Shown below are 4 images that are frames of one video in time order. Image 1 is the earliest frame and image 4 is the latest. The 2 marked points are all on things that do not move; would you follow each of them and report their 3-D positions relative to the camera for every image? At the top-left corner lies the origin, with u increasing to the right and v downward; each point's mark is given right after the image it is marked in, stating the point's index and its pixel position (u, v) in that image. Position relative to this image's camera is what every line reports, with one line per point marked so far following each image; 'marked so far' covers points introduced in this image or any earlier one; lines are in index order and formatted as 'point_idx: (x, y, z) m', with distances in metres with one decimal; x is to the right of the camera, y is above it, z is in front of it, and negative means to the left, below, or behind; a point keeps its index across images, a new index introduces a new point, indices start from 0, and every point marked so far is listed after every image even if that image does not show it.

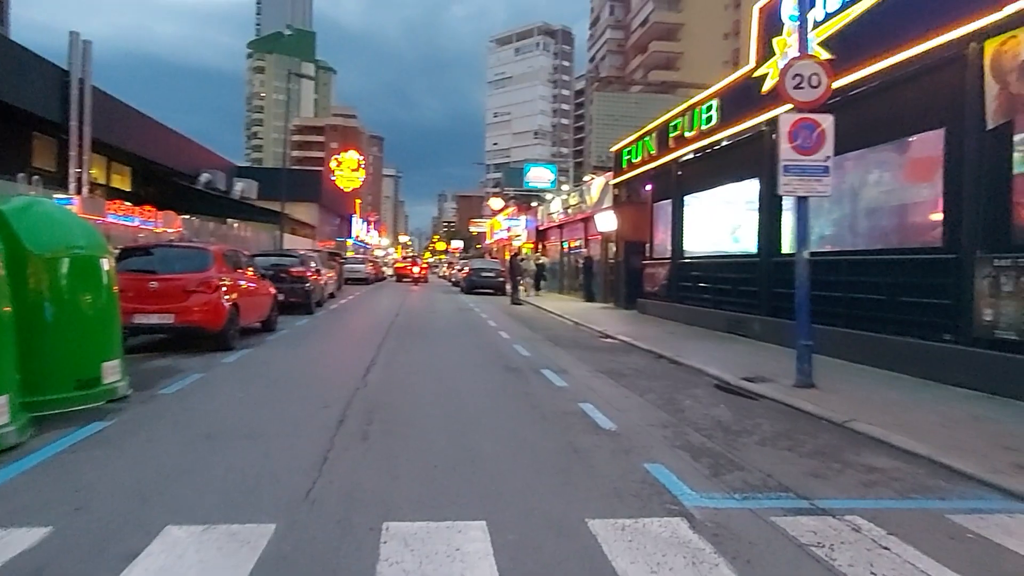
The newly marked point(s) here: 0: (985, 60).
0: (+6.3, +3.0, +9.2) m
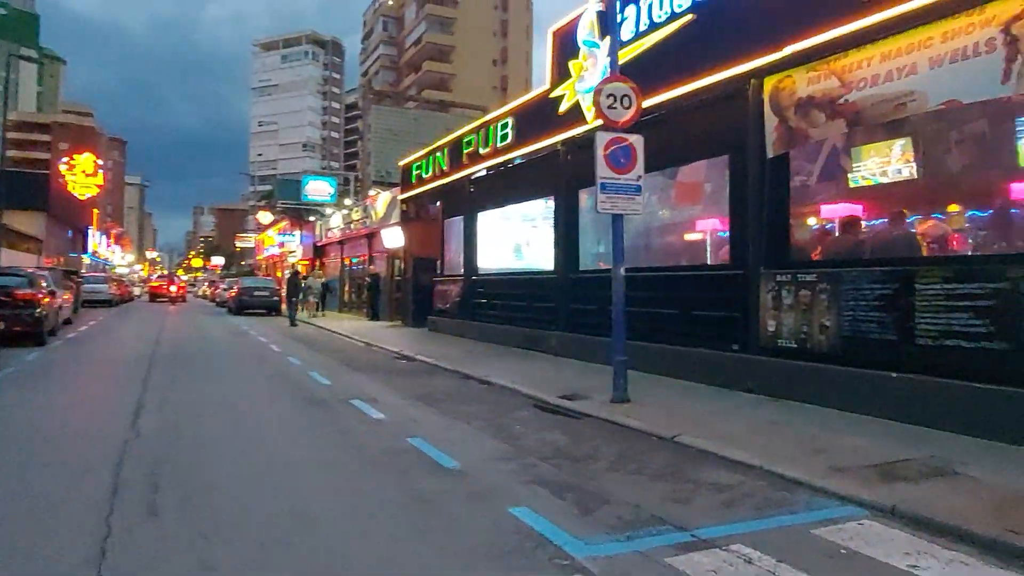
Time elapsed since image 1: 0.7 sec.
0: (+3.7, +2.8, +10.2) m
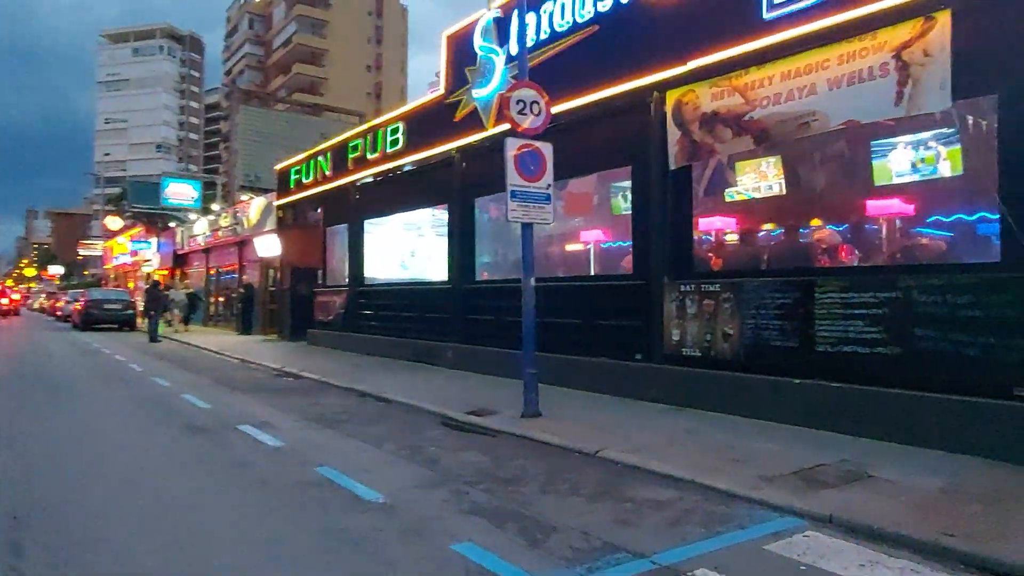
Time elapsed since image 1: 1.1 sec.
0: (+2.3, +2.7, +10.3) m
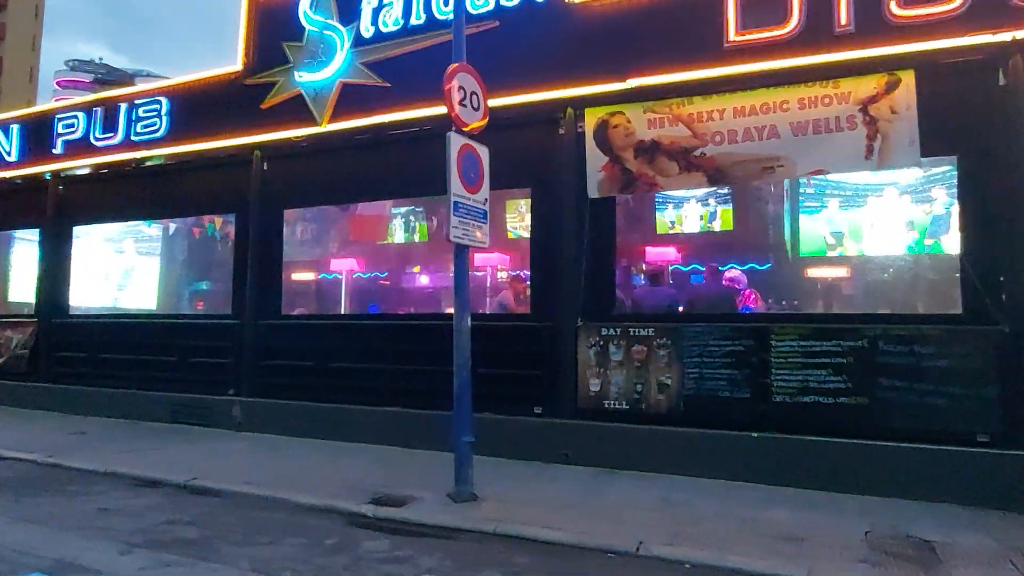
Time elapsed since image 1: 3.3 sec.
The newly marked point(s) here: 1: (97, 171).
0: (+1.0, +2.1, +9.2) m
1: (-8.0, +2.3, +13.4) m
